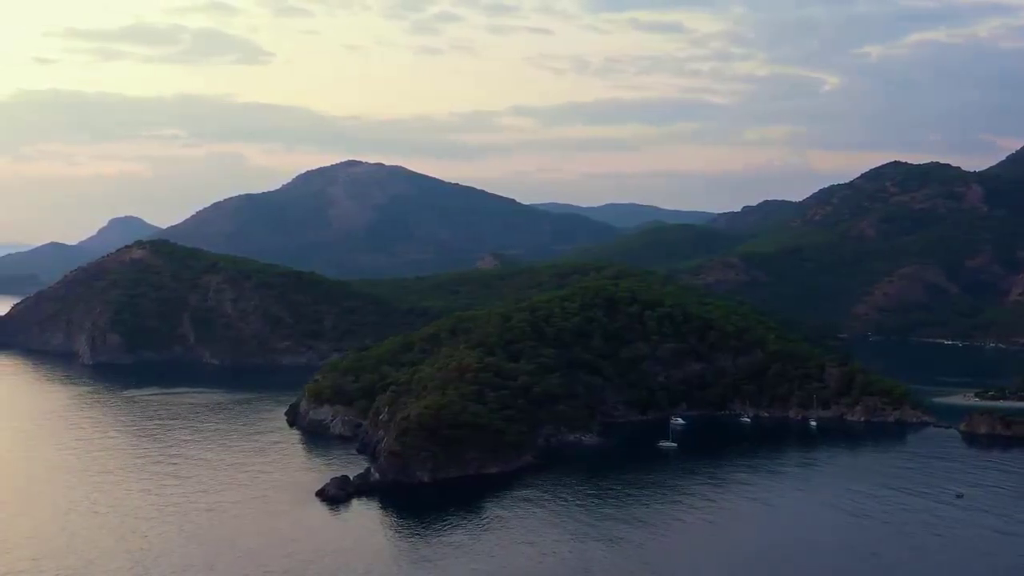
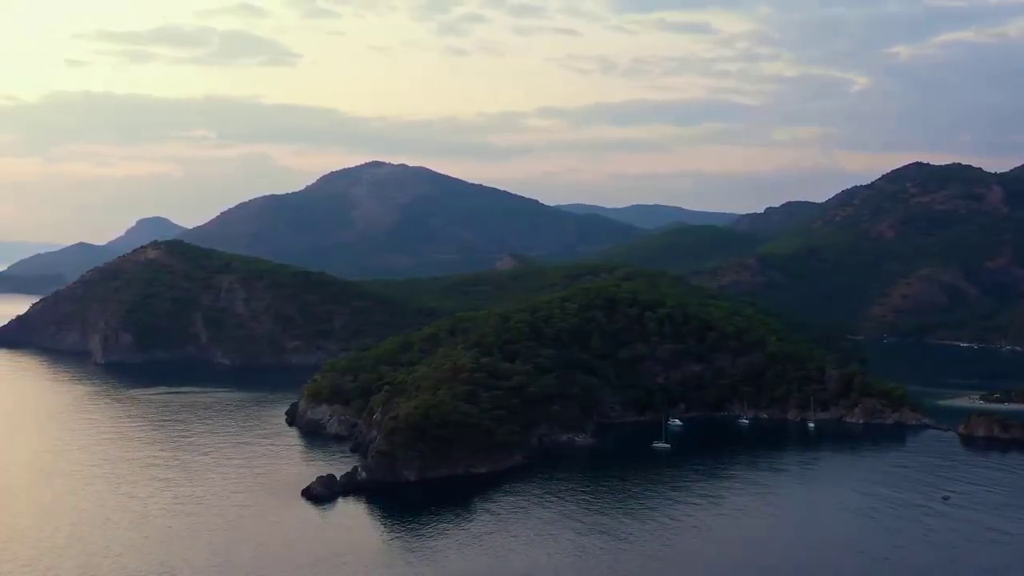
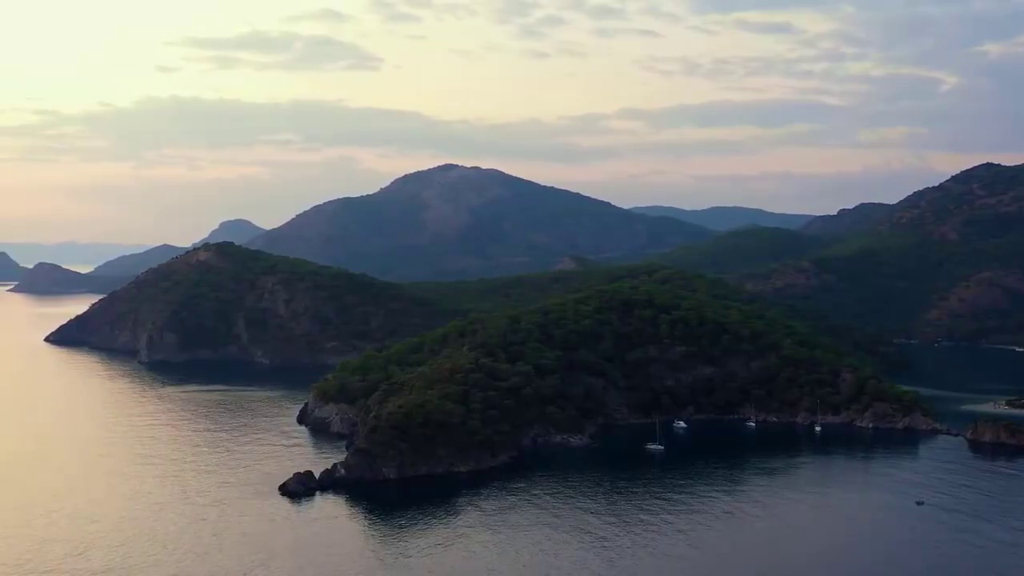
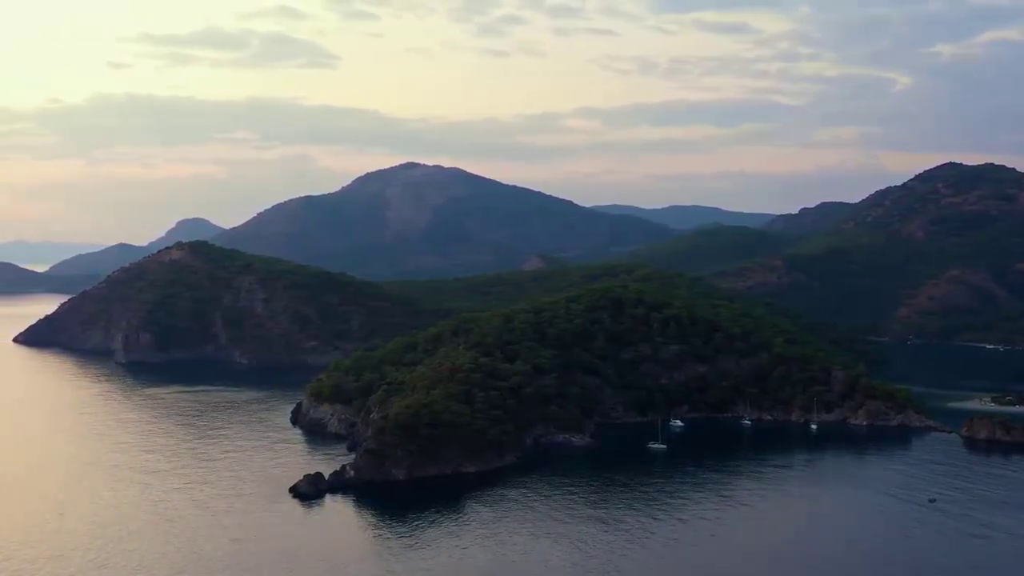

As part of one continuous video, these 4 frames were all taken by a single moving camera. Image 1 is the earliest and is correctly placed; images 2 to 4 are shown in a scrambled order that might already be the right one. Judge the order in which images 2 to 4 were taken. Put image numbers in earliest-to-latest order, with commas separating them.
2, 4, 3
